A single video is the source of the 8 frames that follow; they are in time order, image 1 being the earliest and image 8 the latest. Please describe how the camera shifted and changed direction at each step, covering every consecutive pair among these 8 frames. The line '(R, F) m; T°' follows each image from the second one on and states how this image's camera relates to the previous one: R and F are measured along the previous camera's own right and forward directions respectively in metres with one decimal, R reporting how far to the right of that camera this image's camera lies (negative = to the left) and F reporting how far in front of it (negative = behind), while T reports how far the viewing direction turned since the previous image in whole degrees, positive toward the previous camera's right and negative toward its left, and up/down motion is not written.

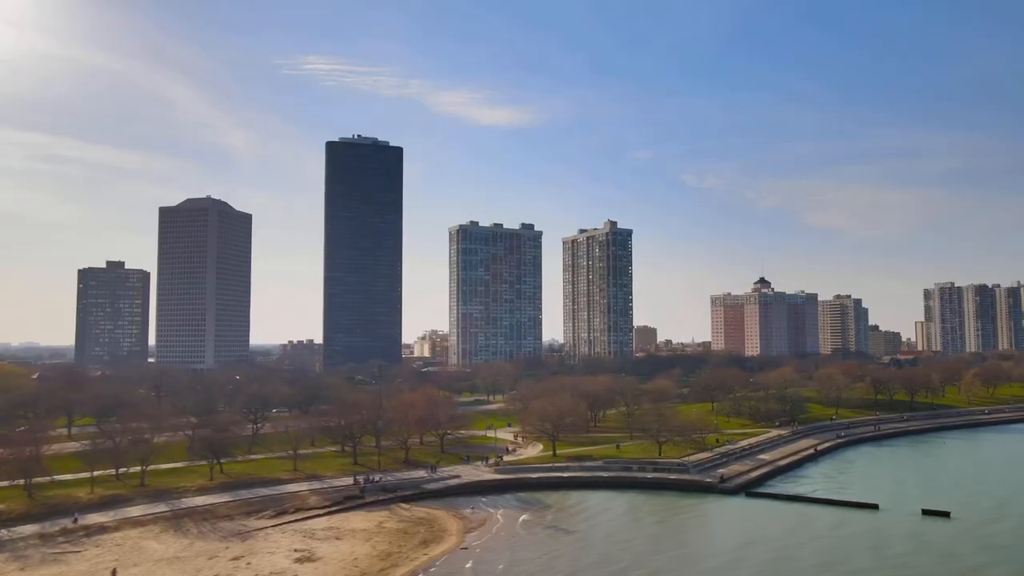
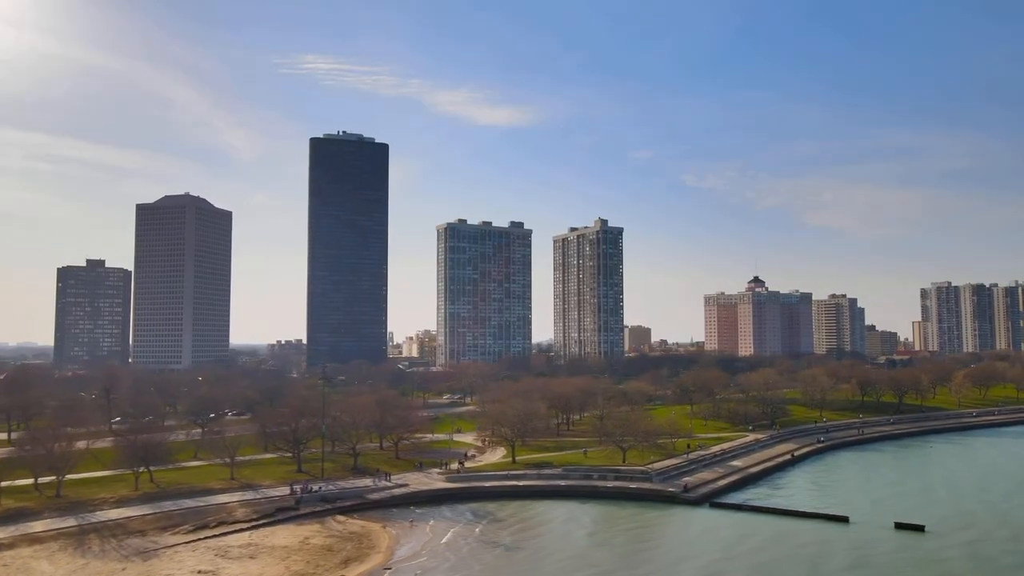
(+4.9, +4.0) m; 0°
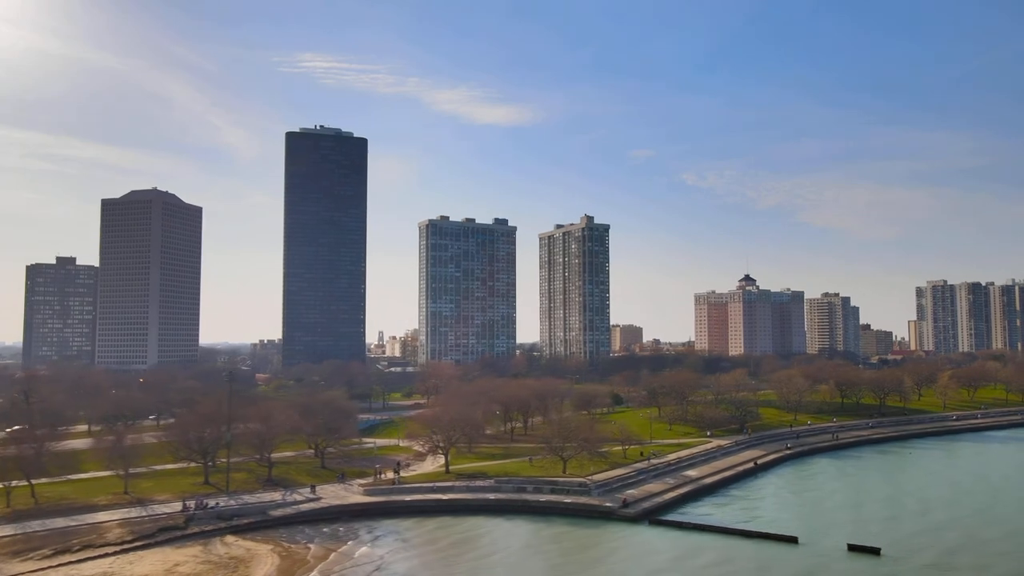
(+7.0, +5.8) m; 0°
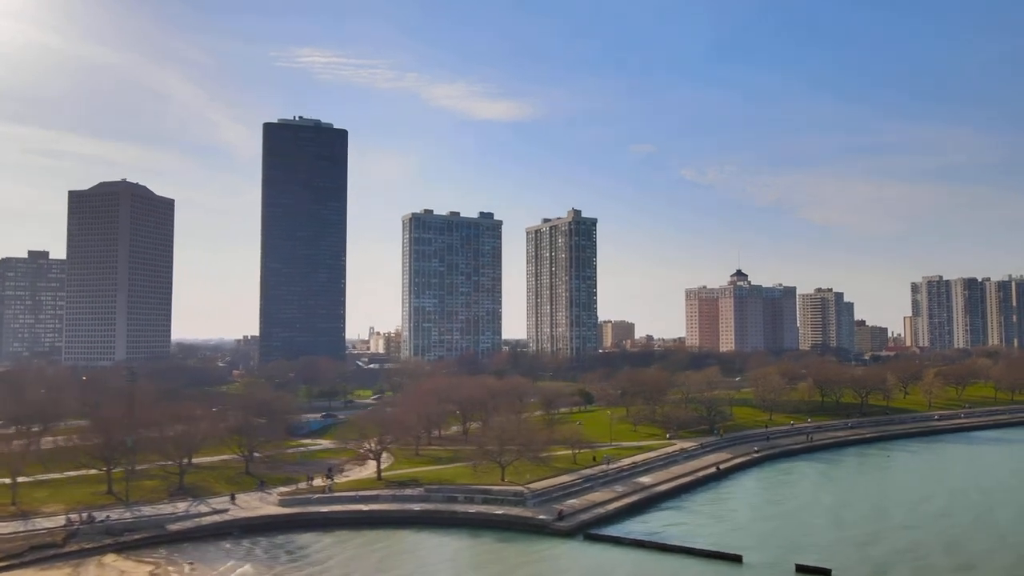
(+6.1, +5.1) m; 0°
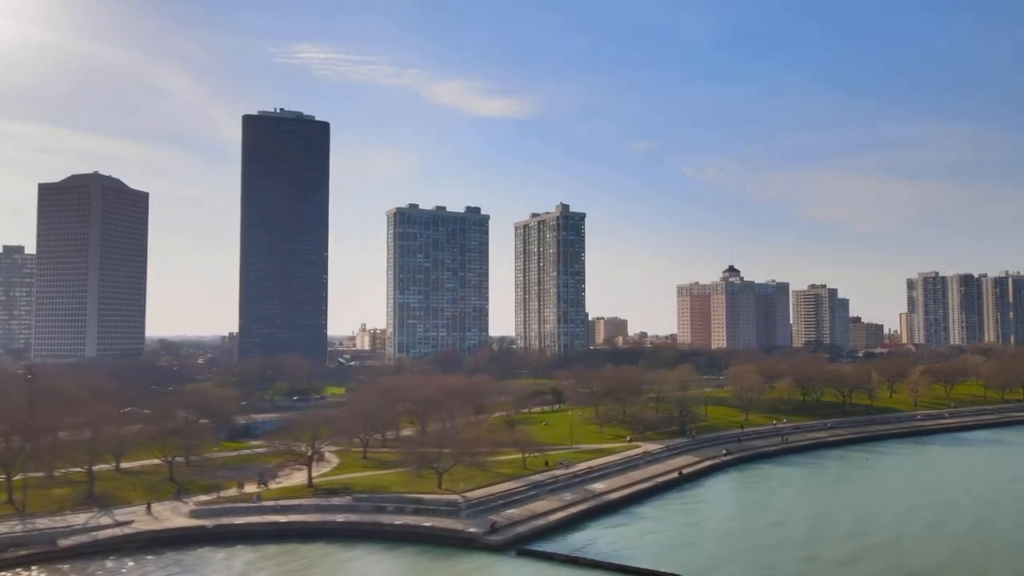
(+5.3, +4.4) m; 0°
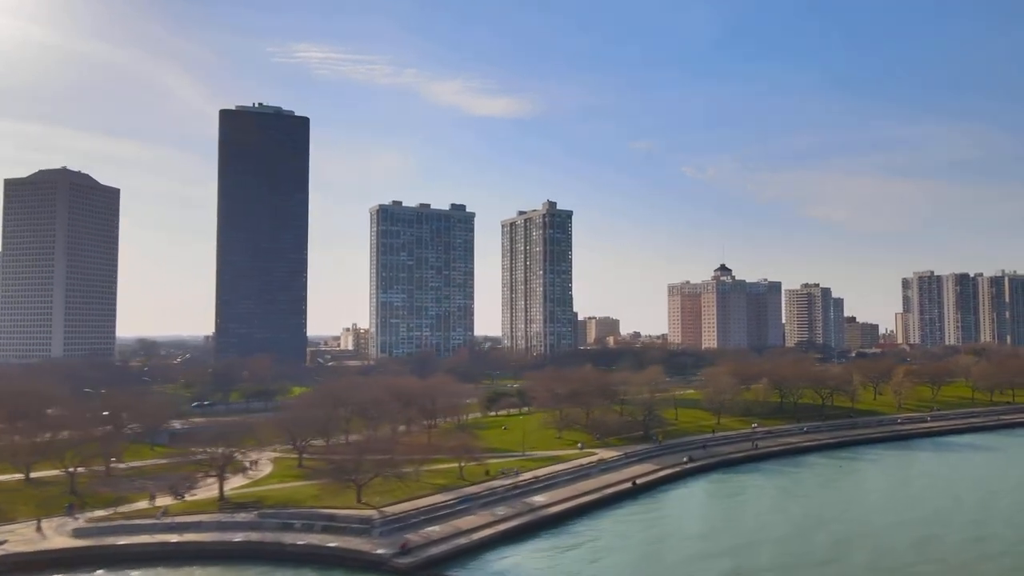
(+5.8, +4.7) m; 0°
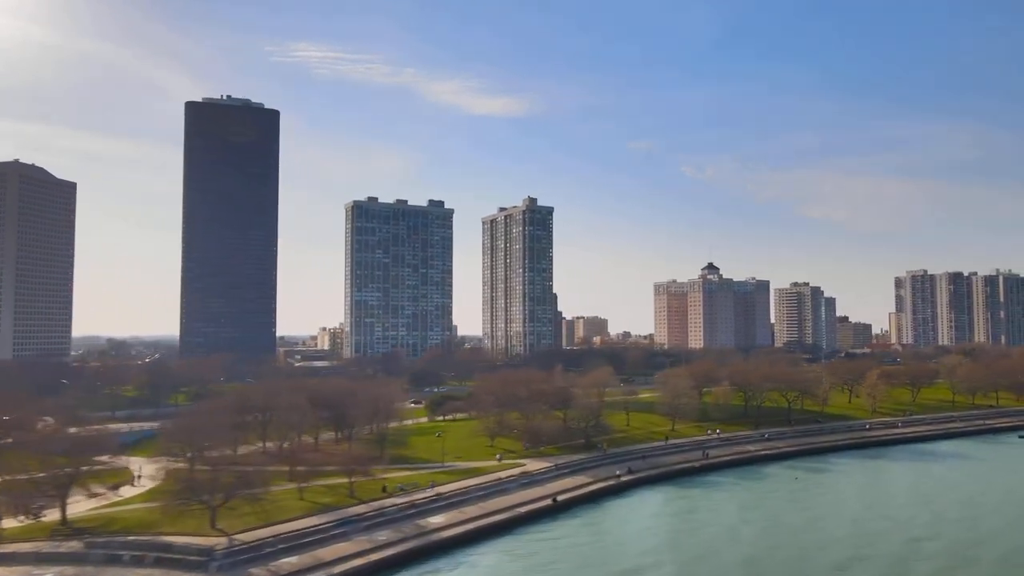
(+8.3, +6.6) m; 0°
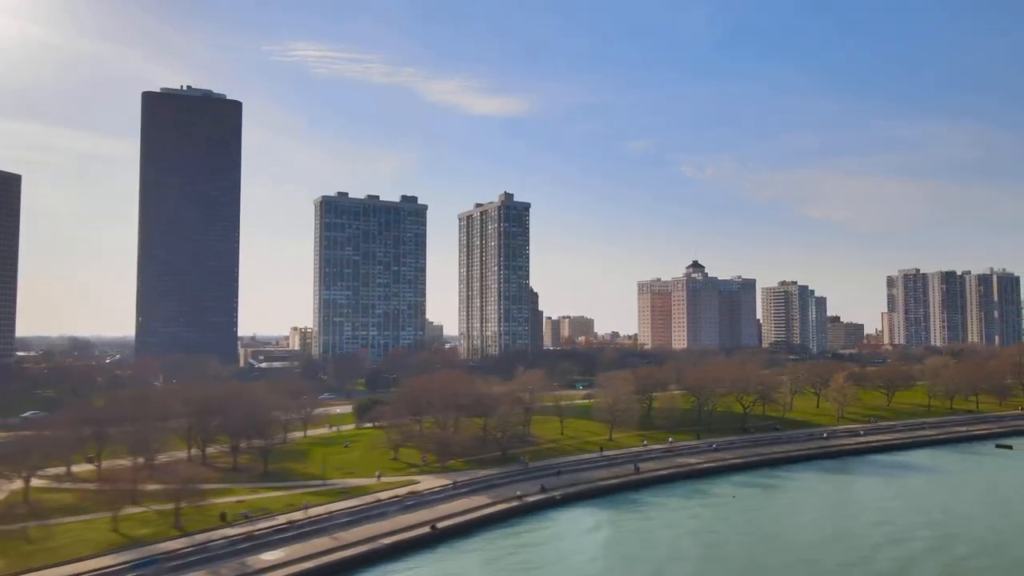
(+9.7, +8.1) m; 0°
